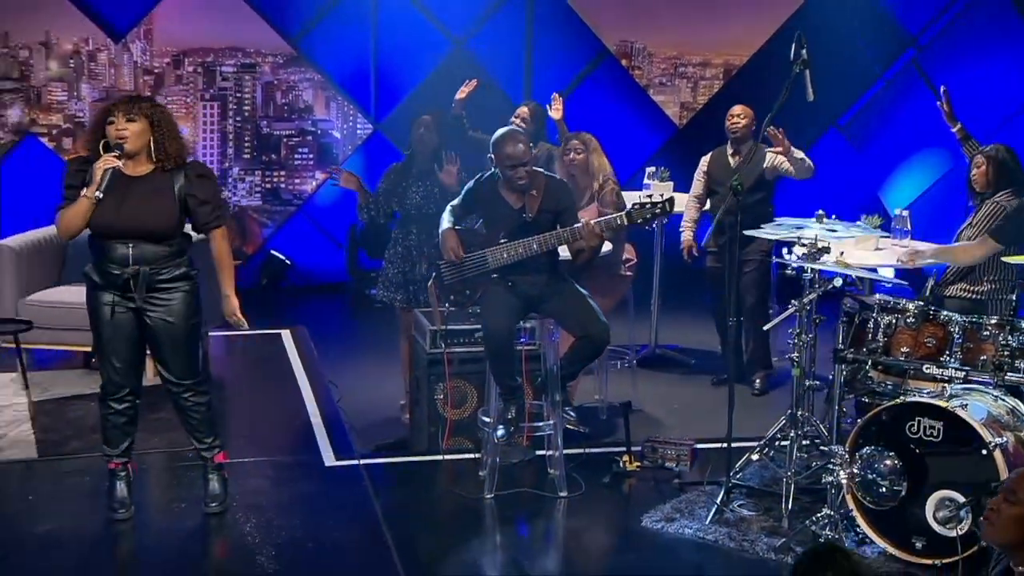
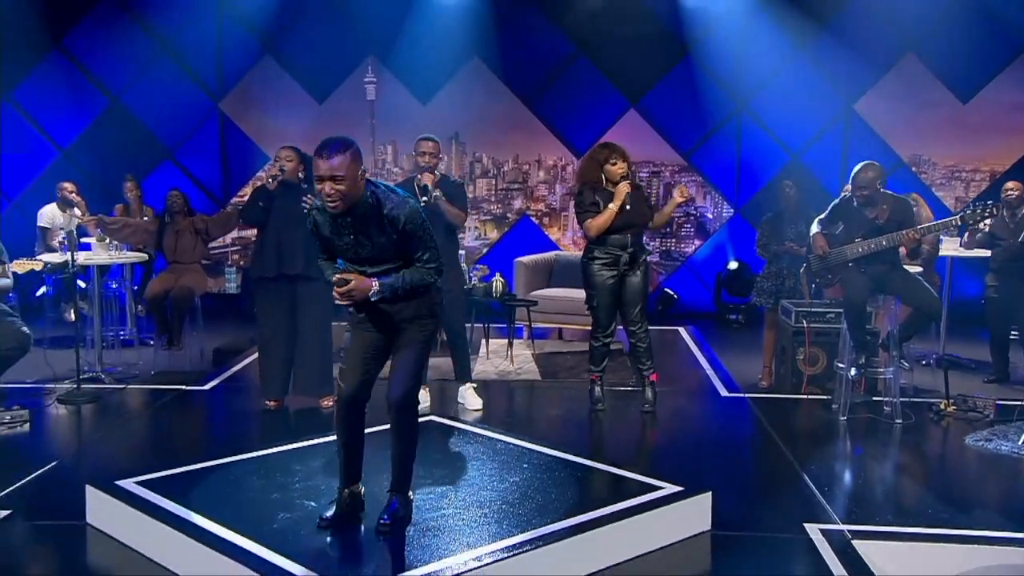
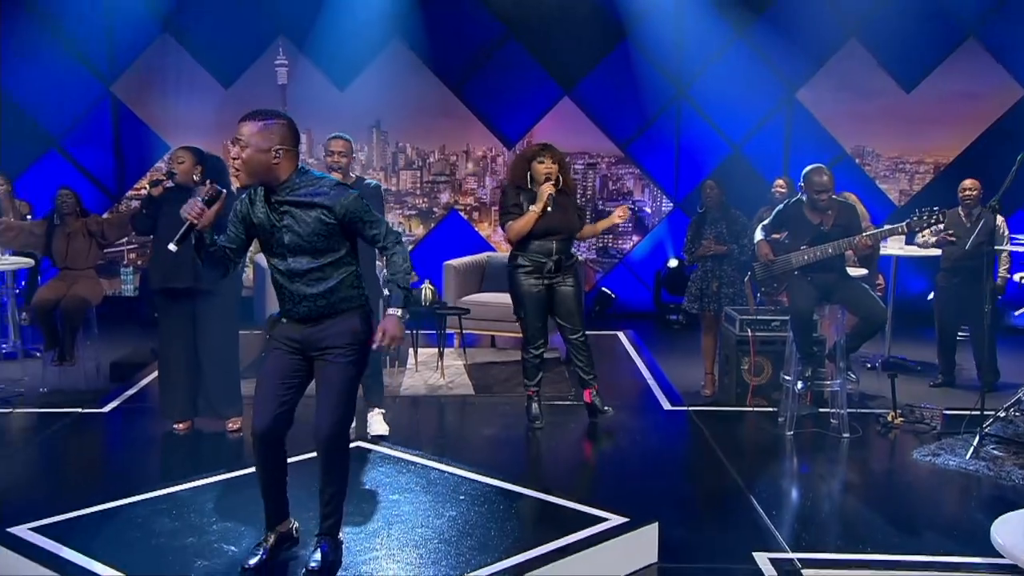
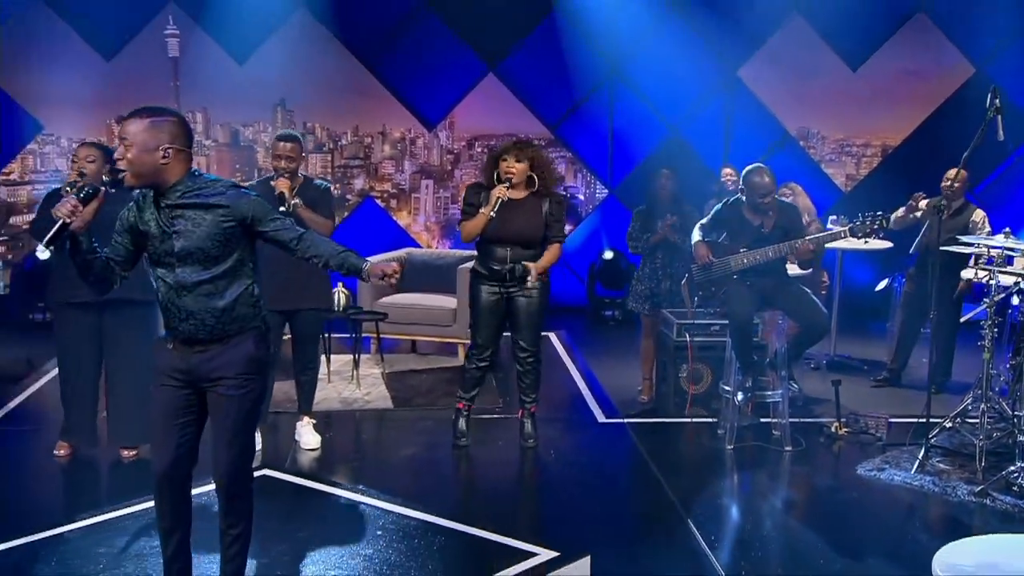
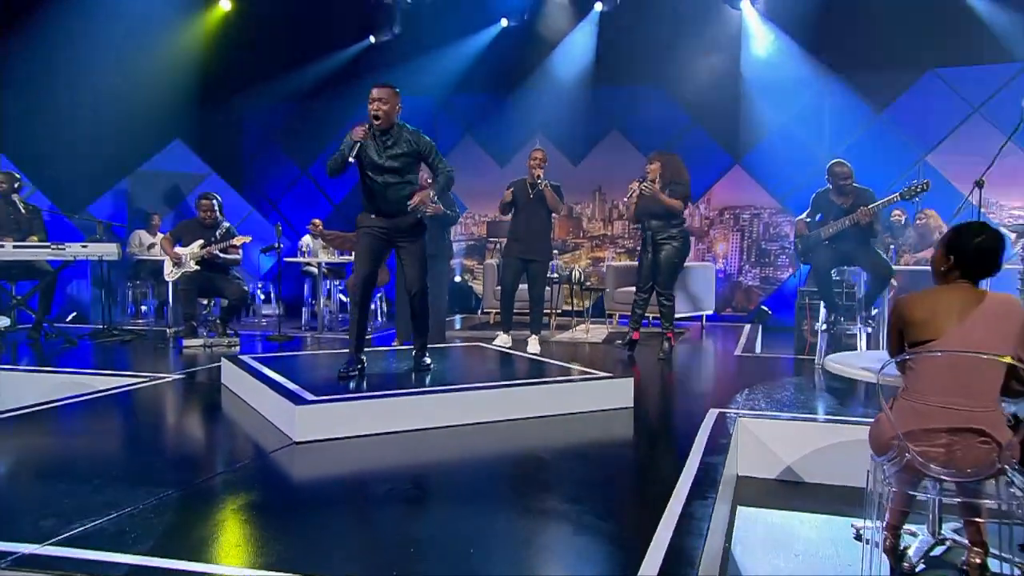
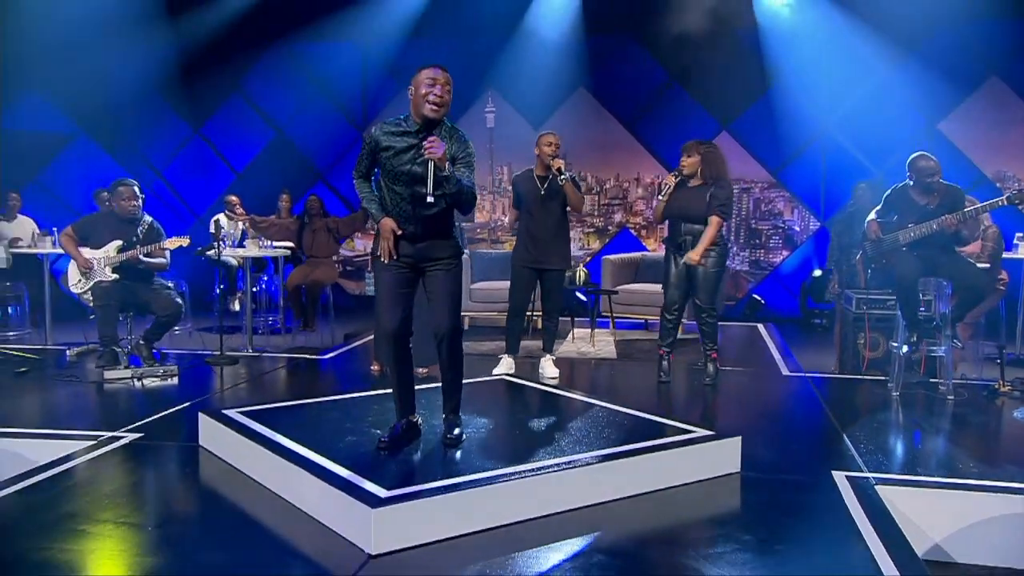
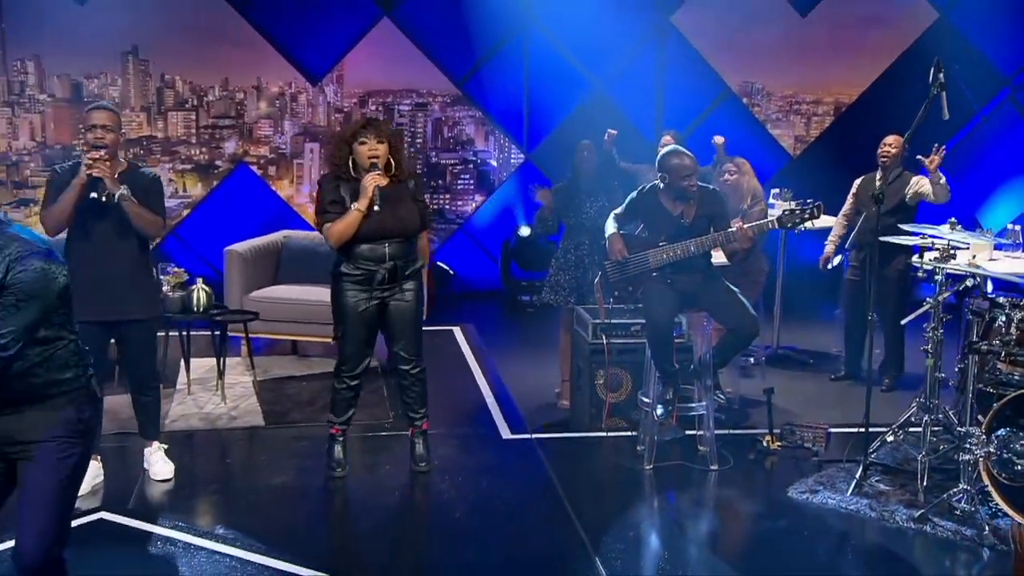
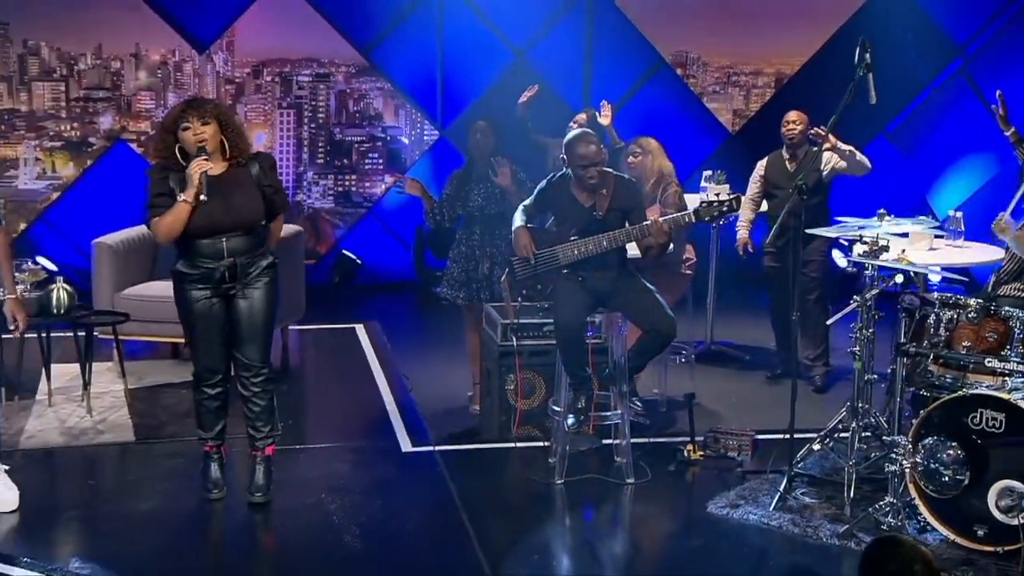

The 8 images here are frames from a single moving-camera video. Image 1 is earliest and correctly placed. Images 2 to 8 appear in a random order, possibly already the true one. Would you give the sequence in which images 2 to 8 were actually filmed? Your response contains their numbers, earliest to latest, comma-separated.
8, 7, 4, 3, 2, 6, 5
